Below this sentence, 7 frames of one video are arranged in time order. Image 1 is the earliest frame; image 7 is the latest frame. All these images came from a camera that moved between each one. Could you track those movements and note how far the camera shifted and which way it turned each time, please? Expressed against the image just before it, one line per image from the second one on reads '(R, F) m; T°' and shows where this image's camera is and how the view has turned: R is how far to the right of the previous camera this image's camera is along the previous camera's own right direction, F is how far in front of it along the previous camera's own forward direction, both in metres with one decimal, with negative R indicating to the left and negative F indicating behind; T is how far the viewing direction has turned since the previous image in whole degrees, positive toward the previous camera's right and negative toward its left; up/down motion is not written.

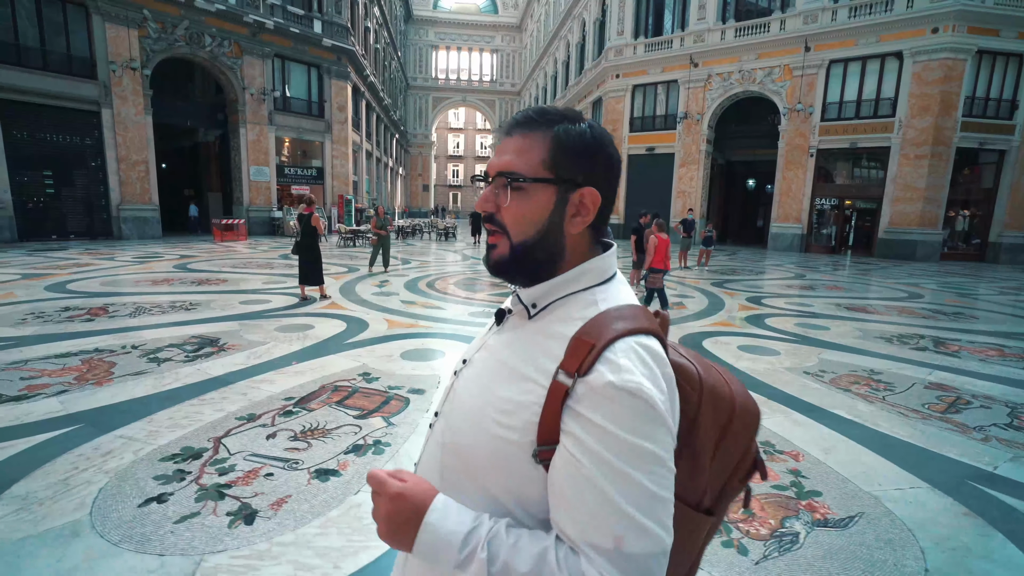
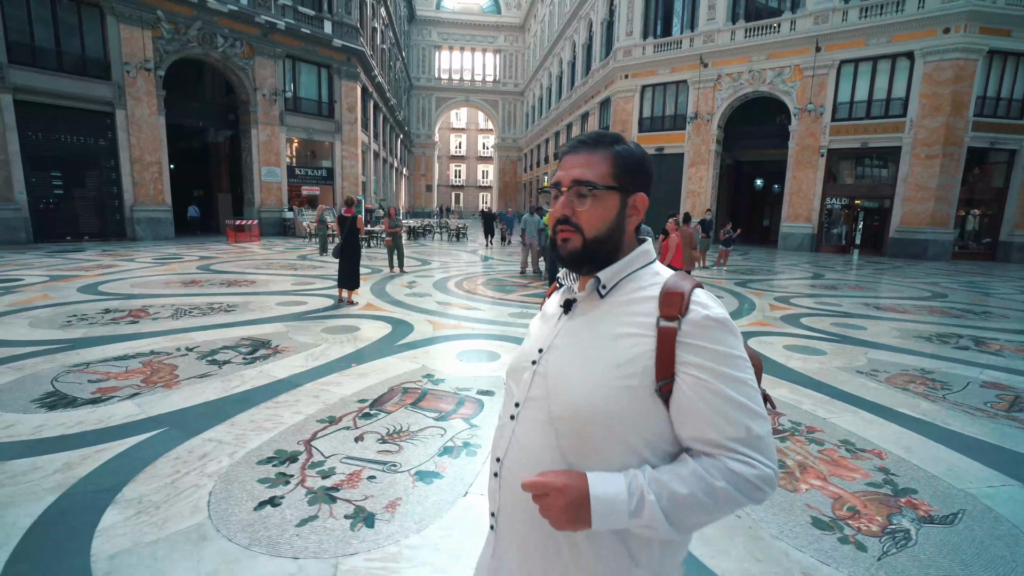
(-0.5, 0.0) m; 0°
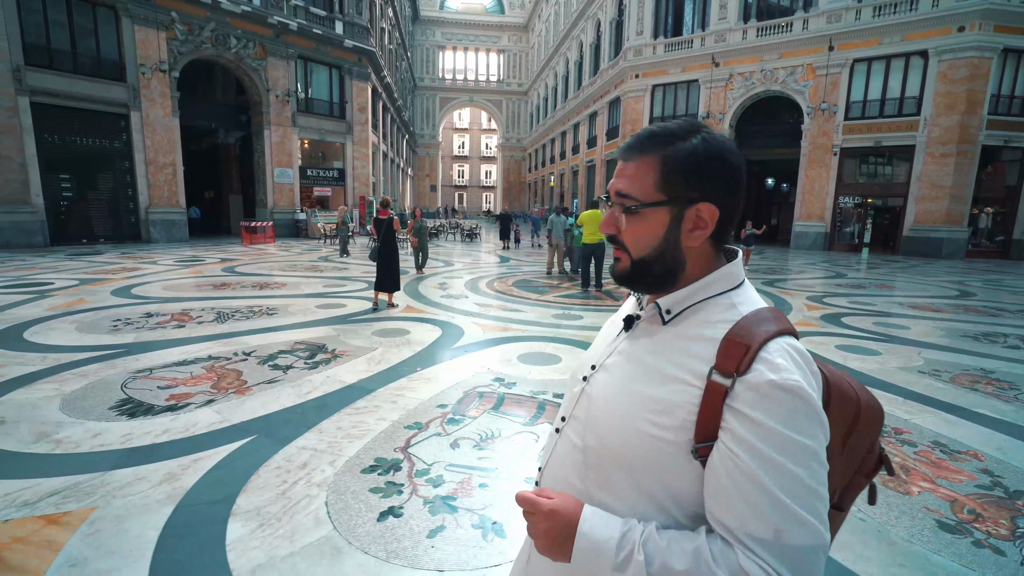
(-0.6, 0.0) m; 0°
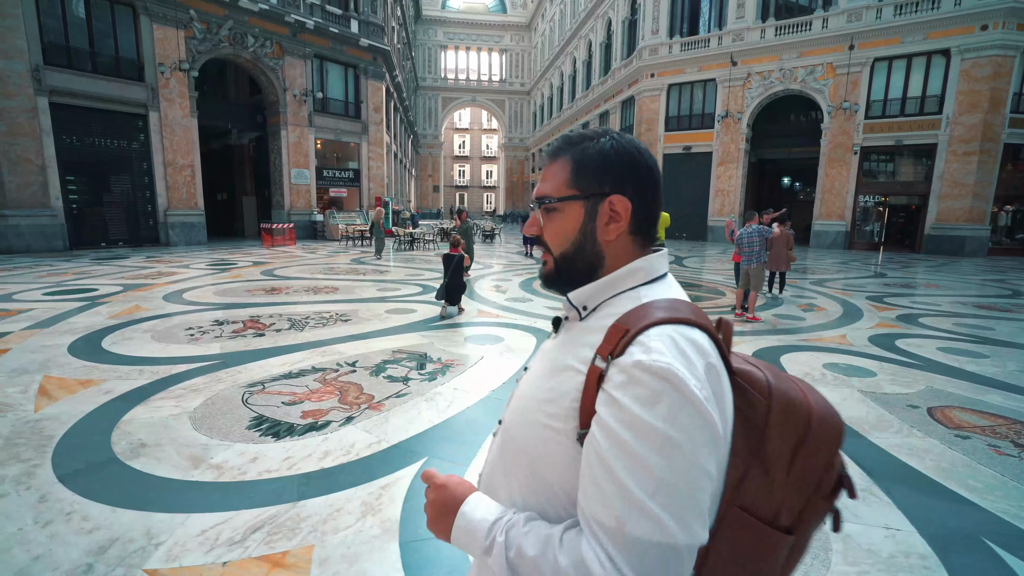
(-1.1, +0.2) m; +1°
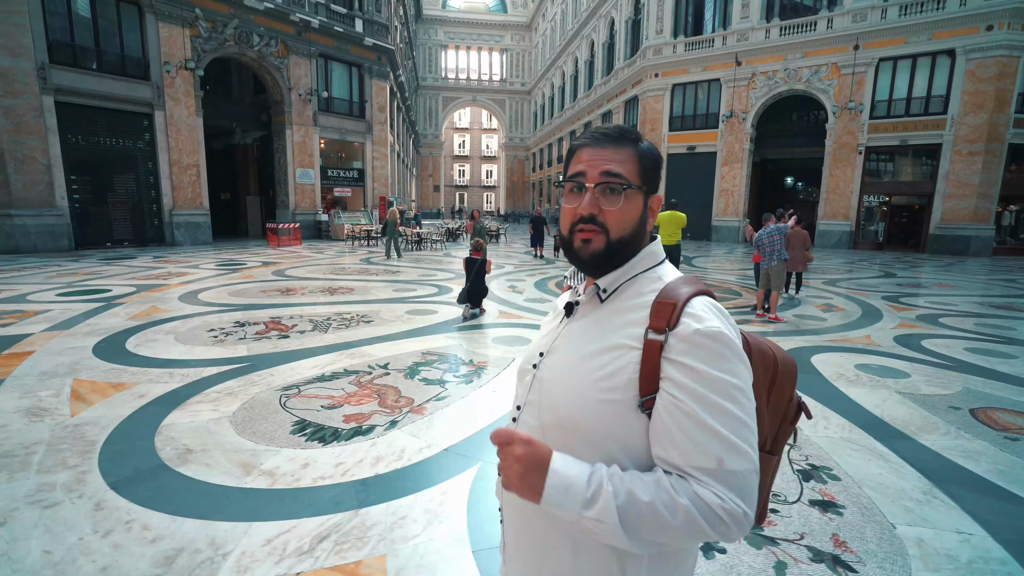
(-0.3, 0.0) m; 0°
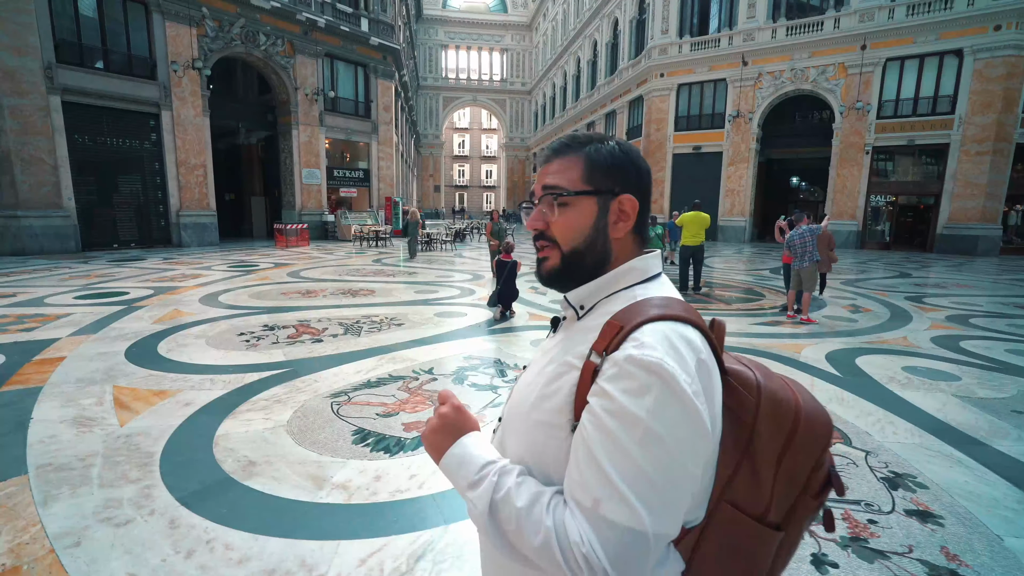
(-0.4, +0.1) m; 0°
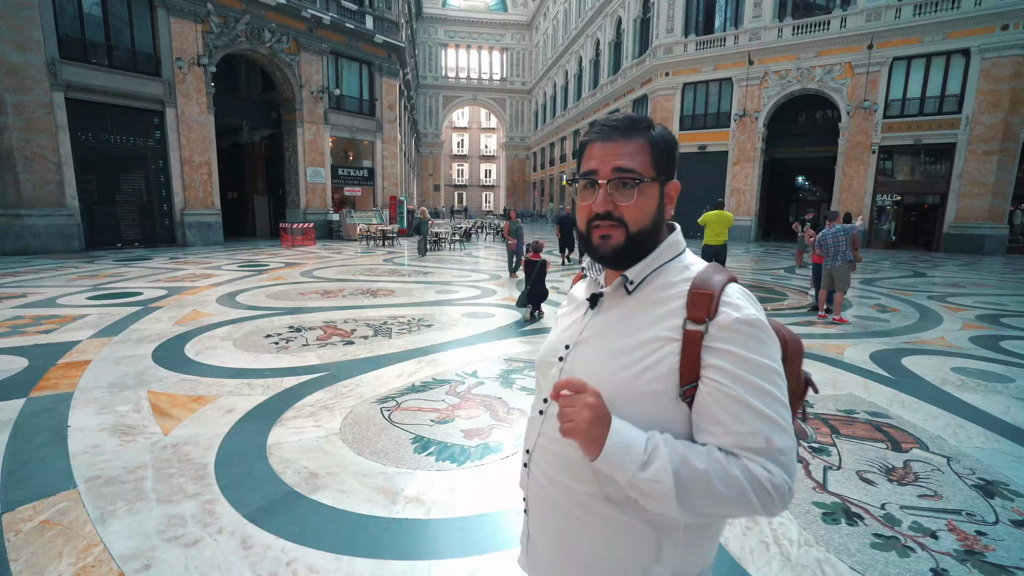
(-0.4, +0.1) m; +1°
